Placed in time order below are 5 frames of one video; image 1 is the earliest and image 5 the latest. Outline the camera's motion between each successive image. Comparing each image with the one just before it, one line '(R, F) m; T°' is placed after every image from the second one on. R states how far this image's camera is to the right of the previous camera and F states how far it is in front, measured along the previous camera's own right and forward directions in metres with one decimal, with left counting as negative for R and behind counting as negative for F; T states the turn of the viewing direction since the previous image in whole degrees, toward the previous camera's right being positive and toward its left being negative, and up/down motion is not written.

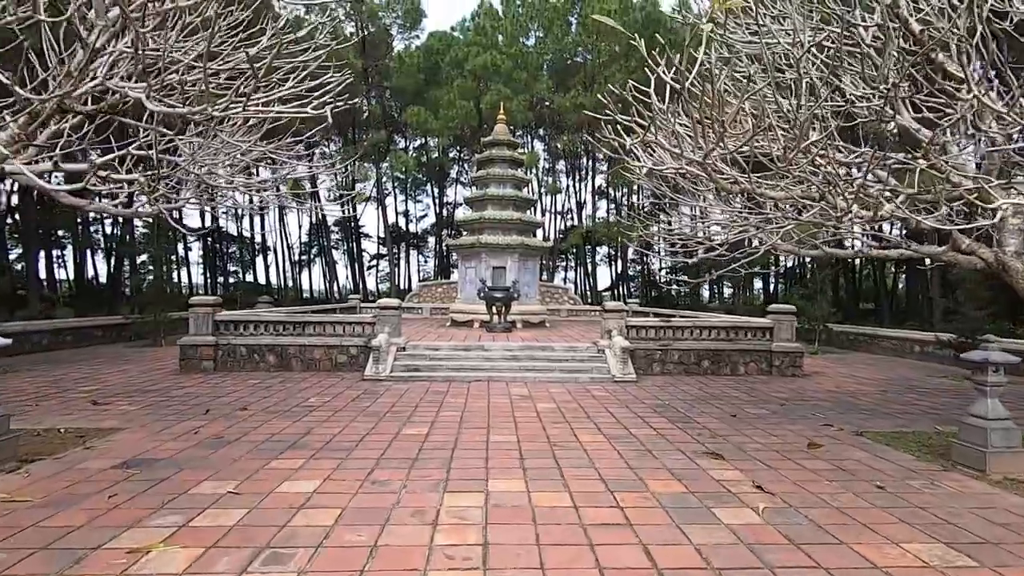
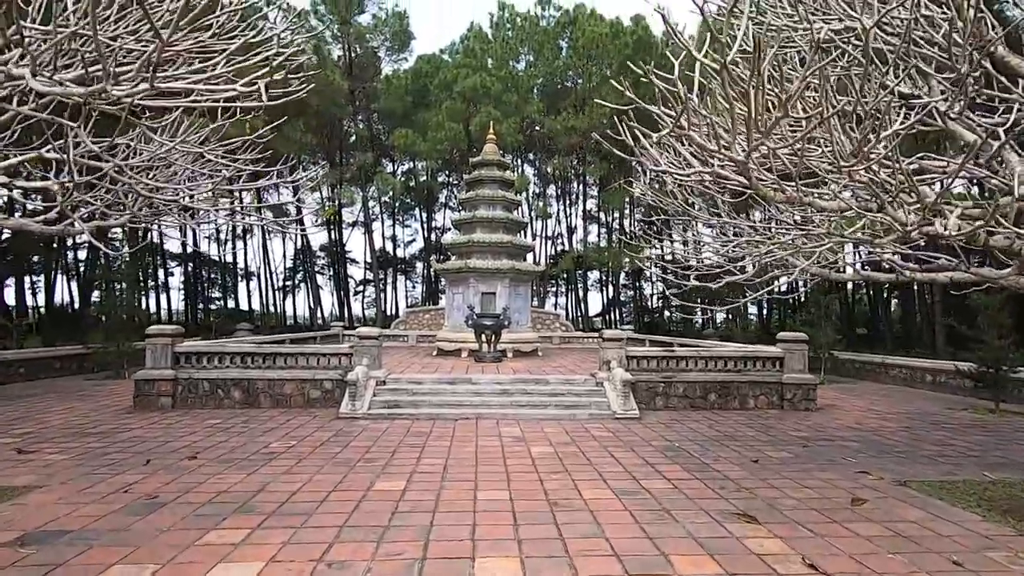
(0.0, +0.8) m; +1°
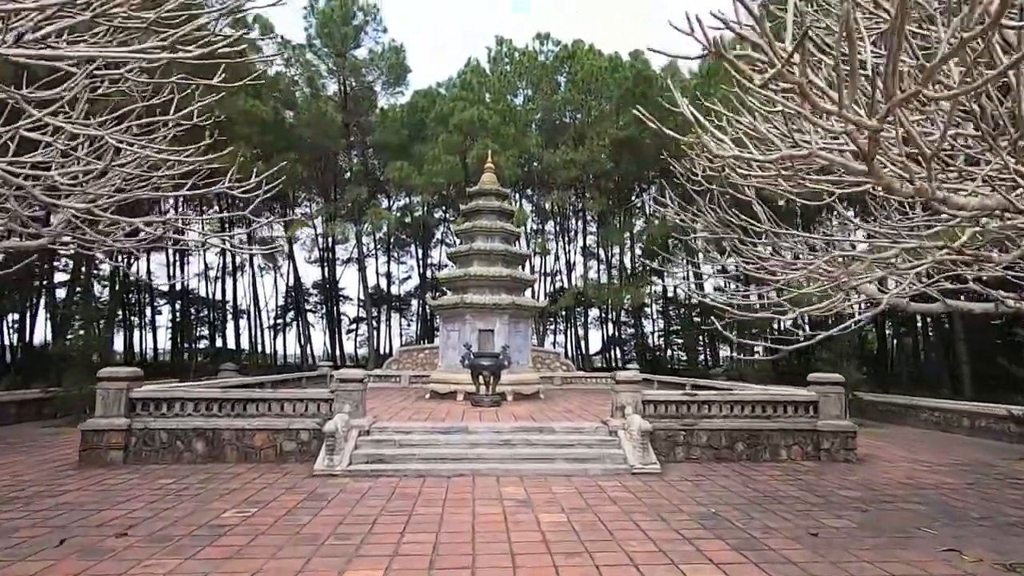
(-0.1, +0.9) m; 0°
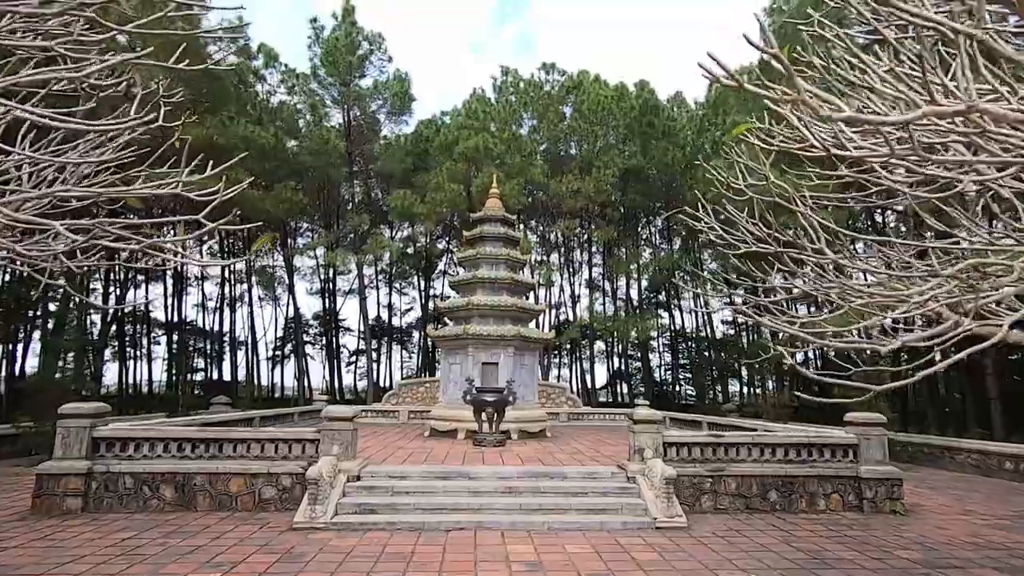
(0.0, +0.7) m; 0°
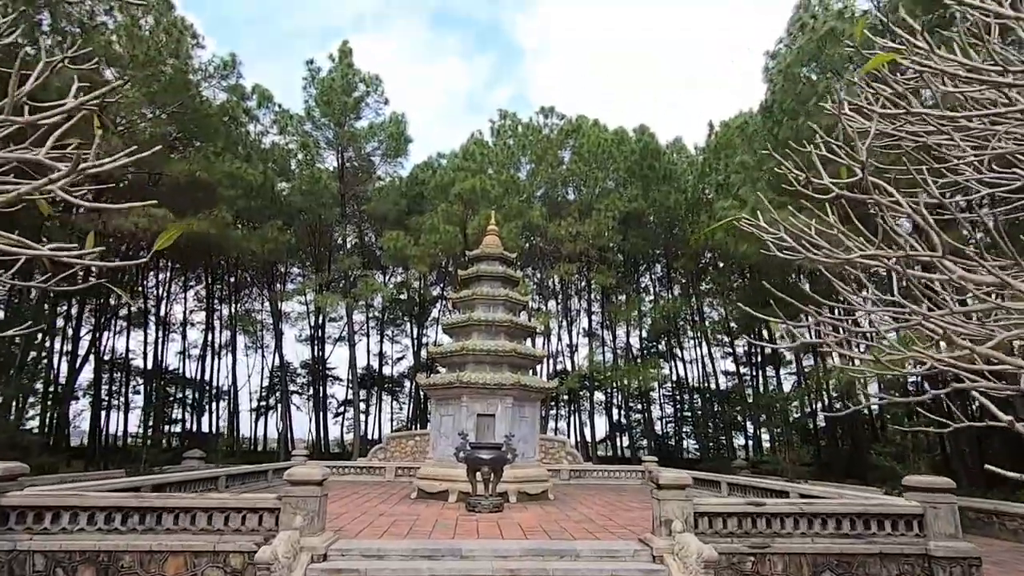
(-0.1, +1.0) m; +1°
